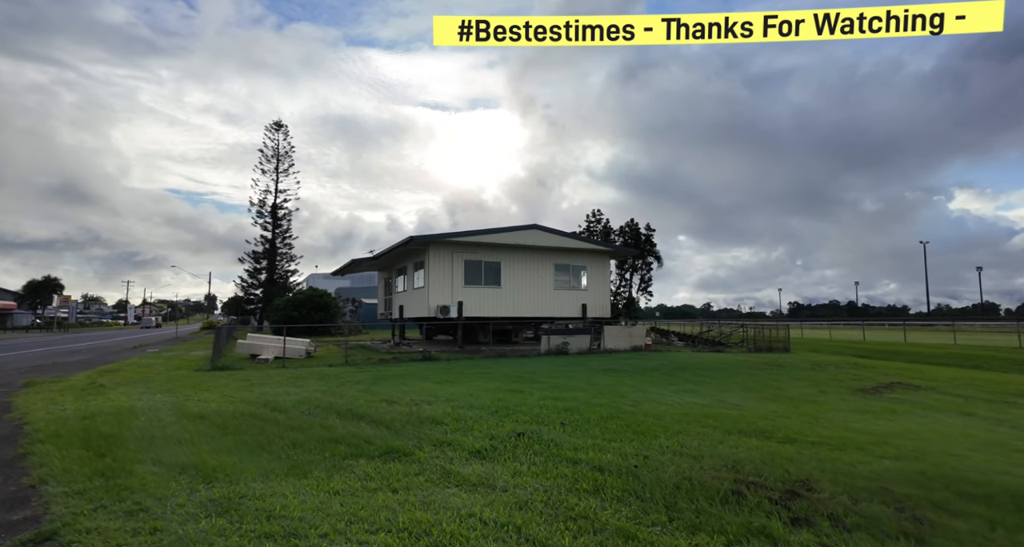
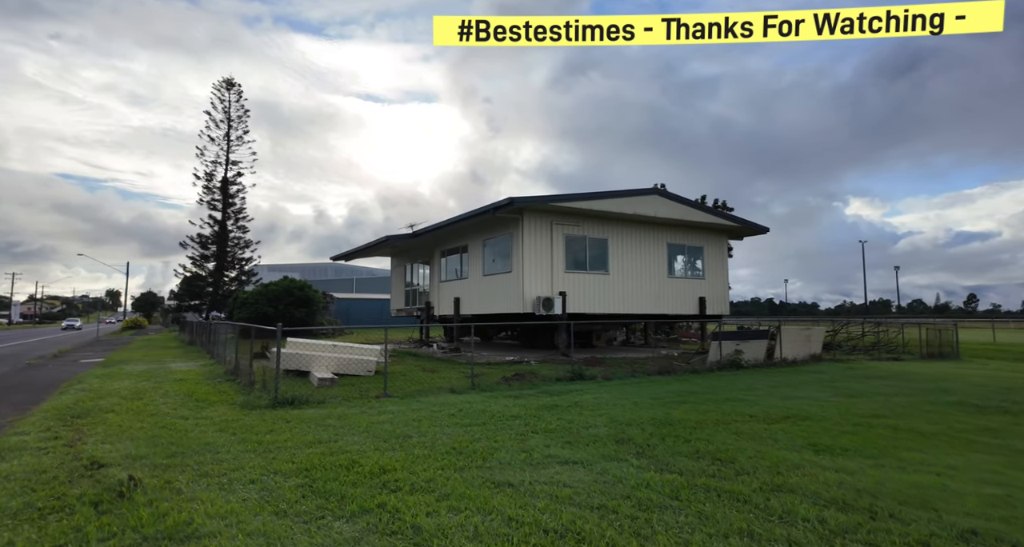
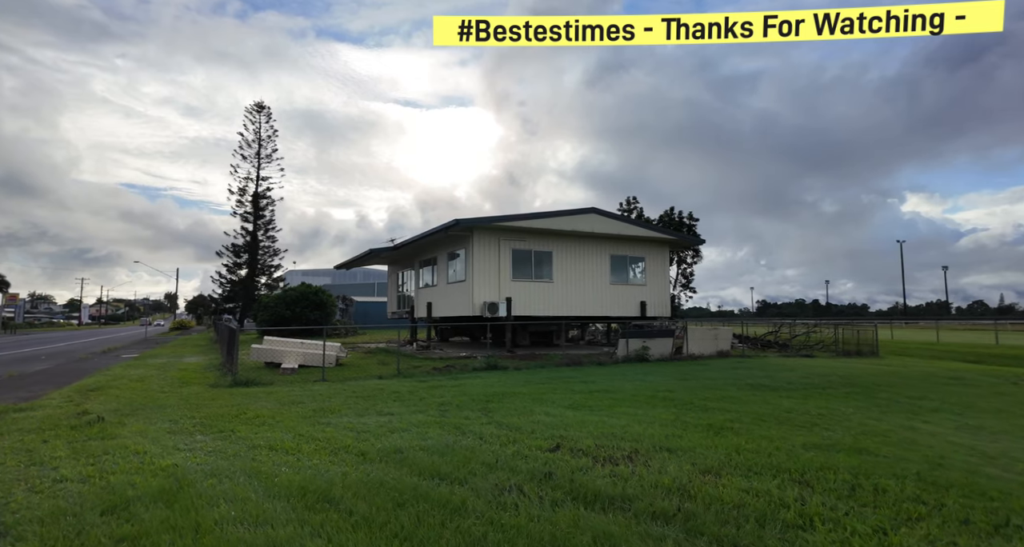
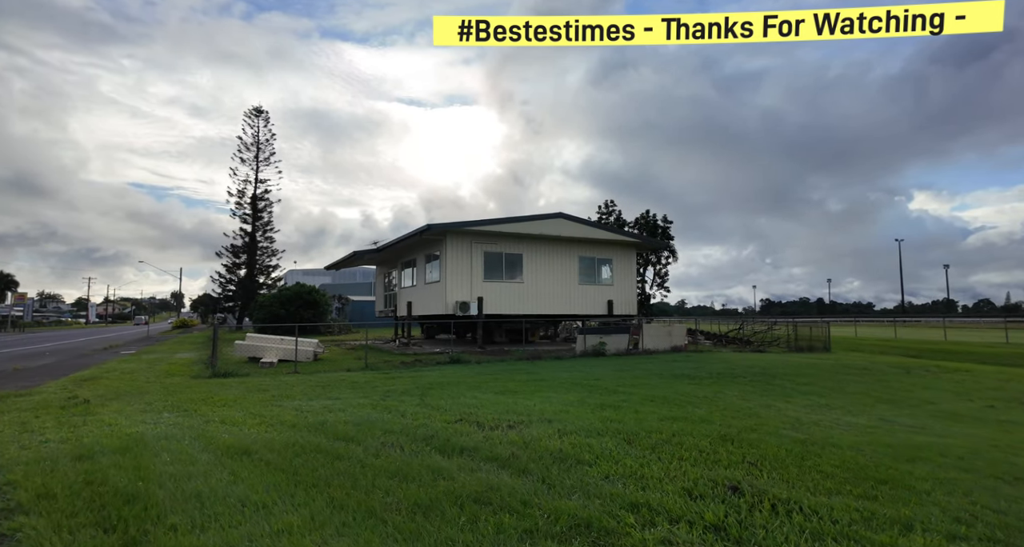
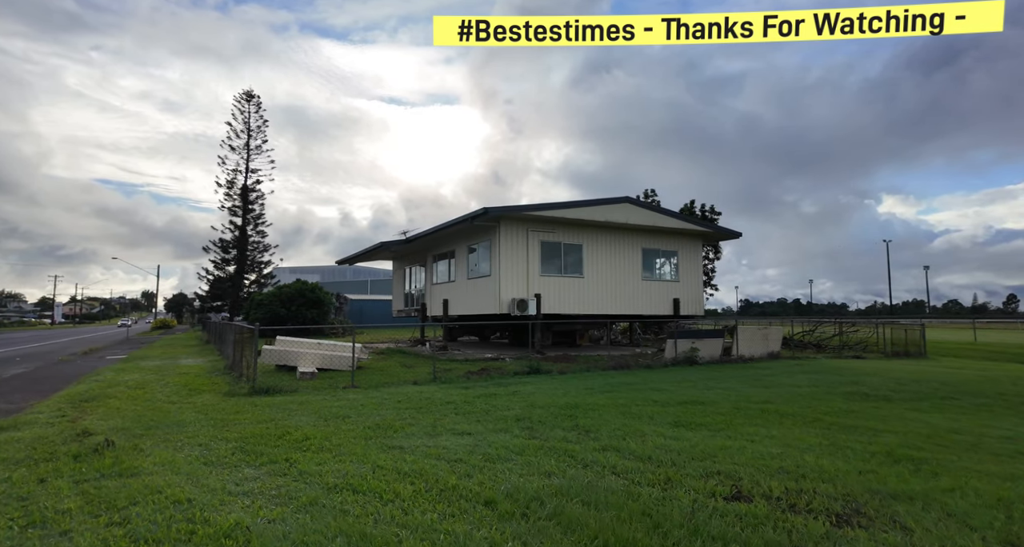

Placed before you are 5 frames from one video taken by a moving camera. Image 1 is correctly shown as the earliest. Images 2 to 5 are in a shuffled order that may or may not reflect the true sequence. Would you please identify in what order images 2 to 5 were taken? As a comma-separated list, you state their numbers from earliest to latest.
4, 3, 5, 2
